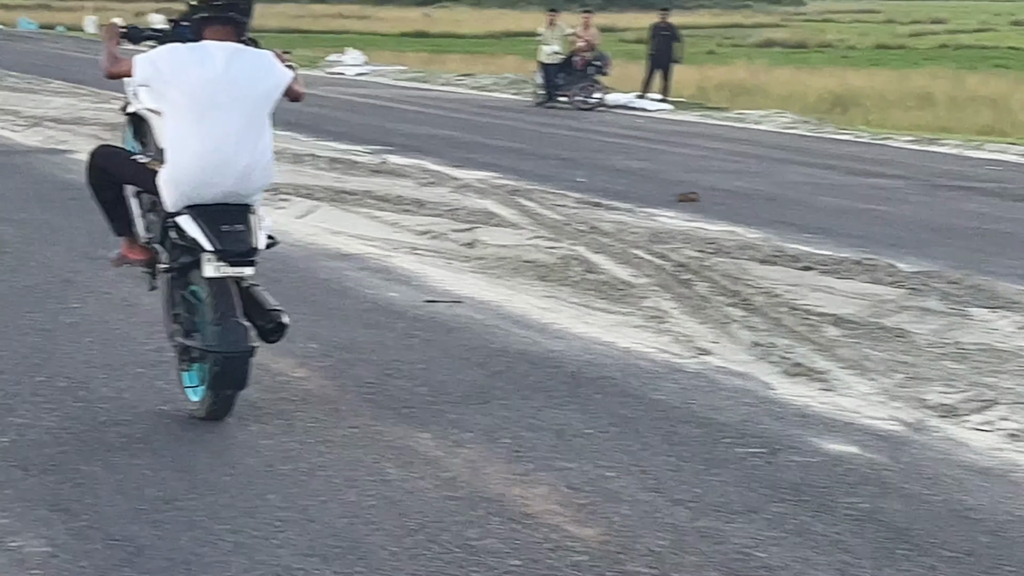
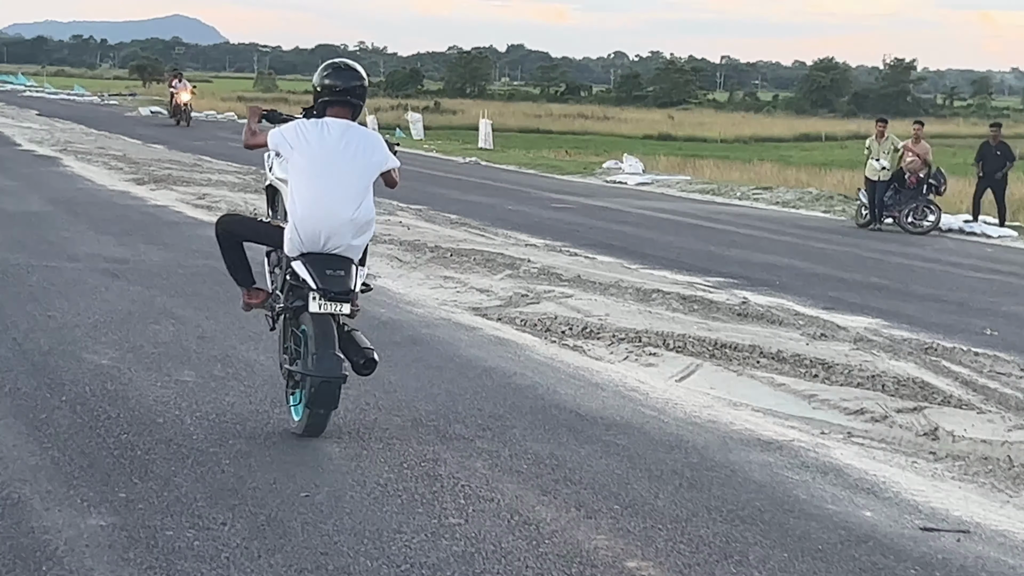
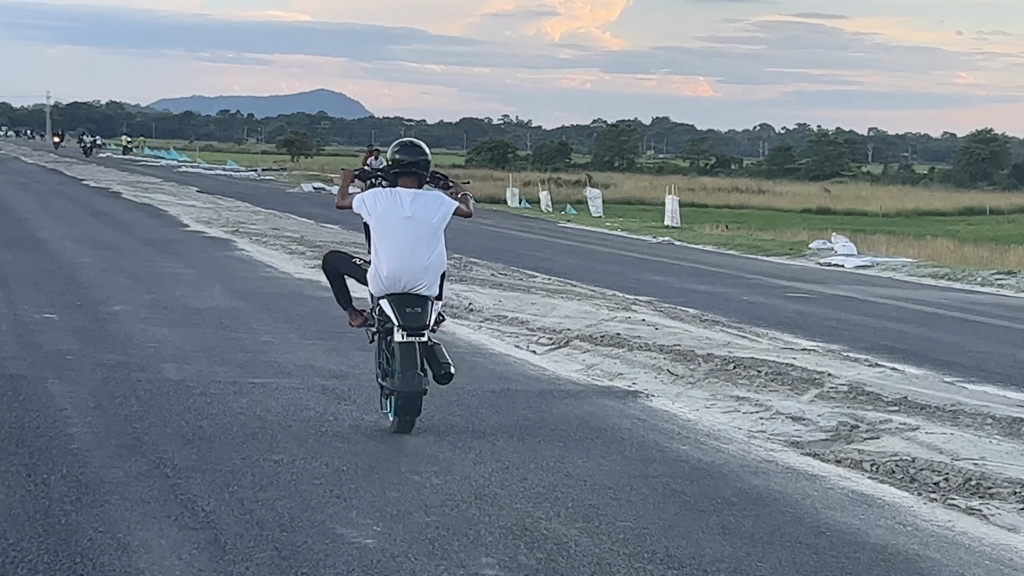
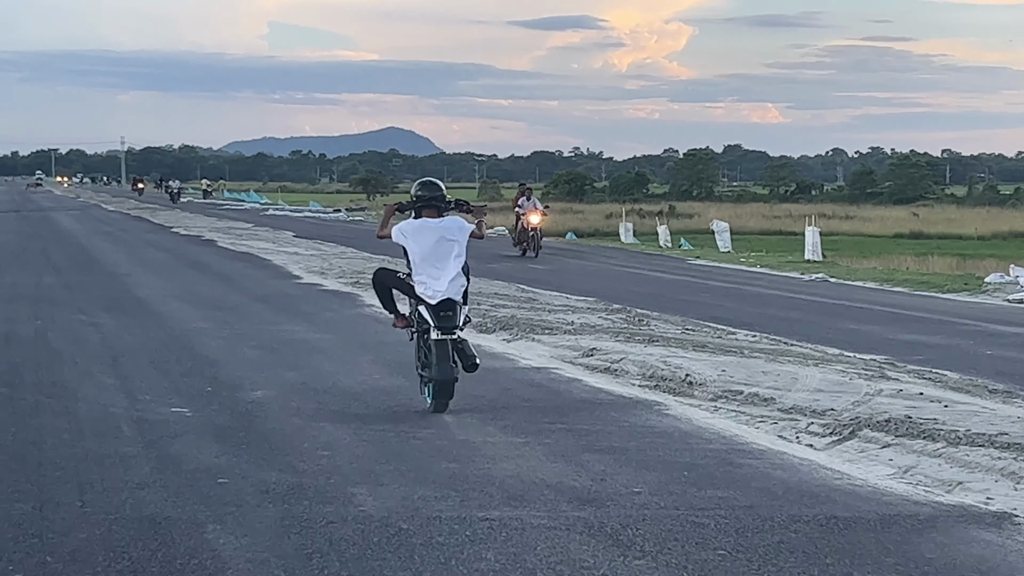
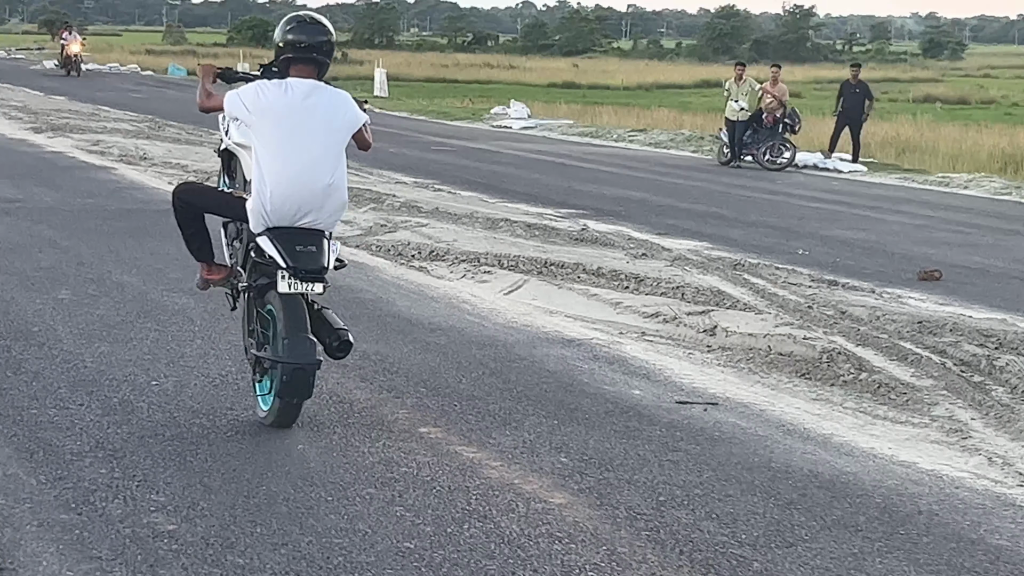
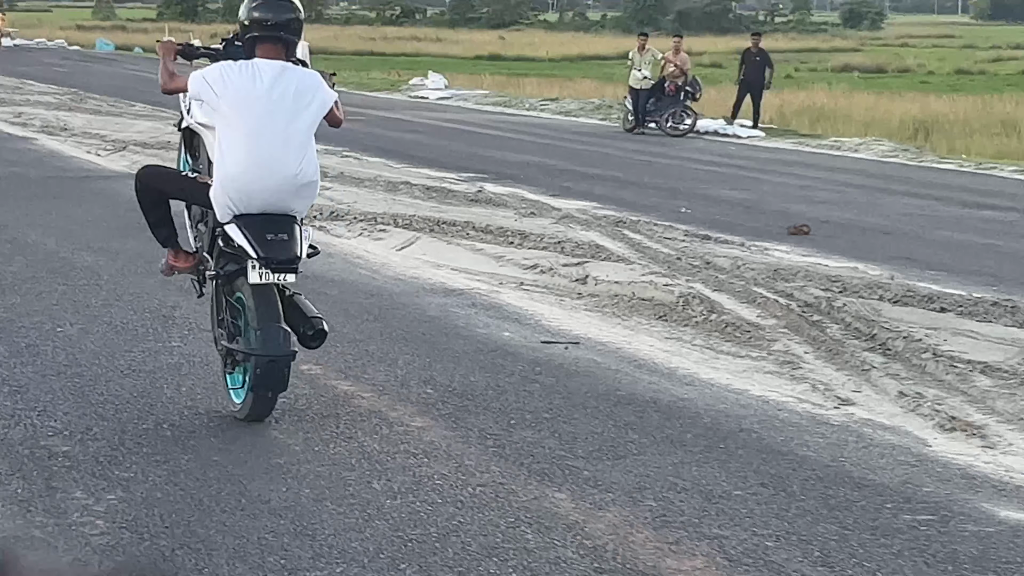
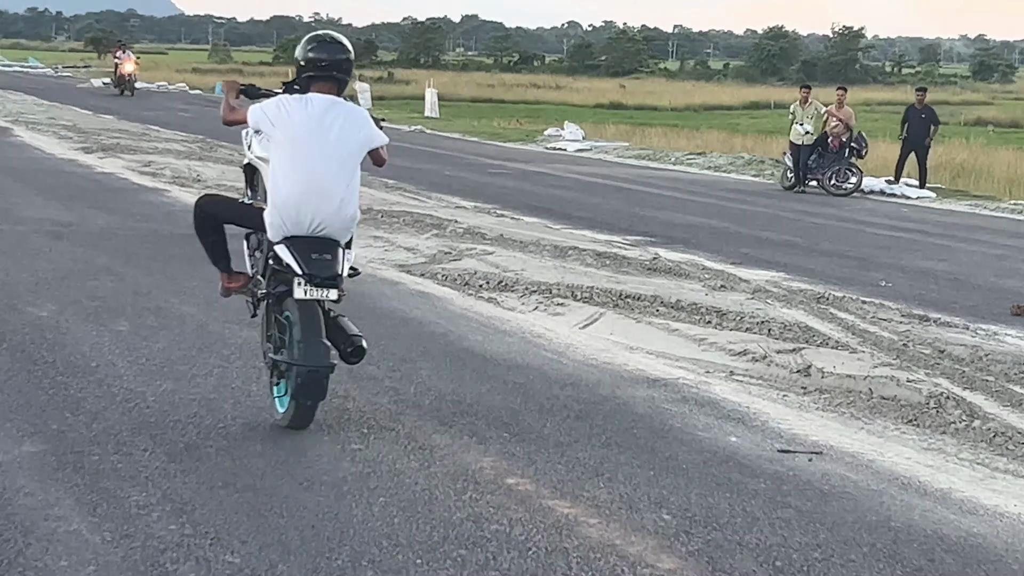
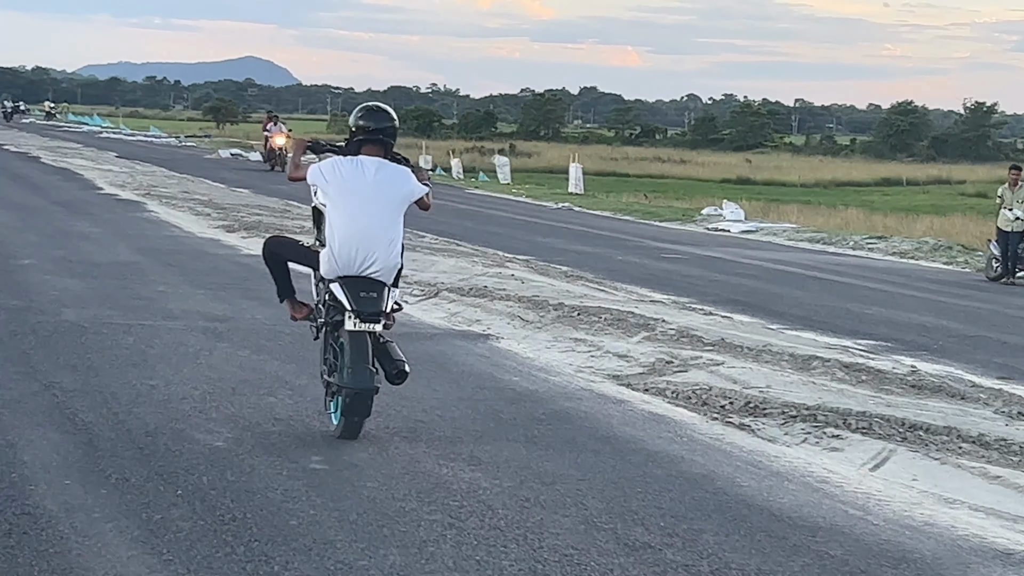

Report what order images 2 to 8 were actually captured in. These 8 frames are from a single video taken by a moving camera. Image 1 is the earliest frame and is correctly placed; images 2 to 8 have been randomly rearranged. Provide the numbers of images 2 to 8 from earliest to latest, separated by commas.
6, 5, 7, 2, 8, 3, 4
